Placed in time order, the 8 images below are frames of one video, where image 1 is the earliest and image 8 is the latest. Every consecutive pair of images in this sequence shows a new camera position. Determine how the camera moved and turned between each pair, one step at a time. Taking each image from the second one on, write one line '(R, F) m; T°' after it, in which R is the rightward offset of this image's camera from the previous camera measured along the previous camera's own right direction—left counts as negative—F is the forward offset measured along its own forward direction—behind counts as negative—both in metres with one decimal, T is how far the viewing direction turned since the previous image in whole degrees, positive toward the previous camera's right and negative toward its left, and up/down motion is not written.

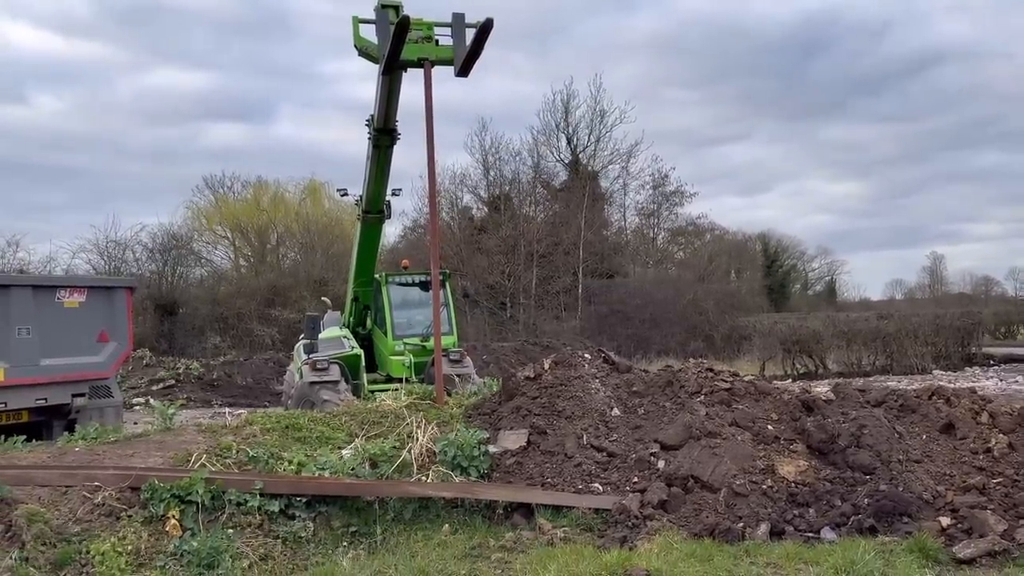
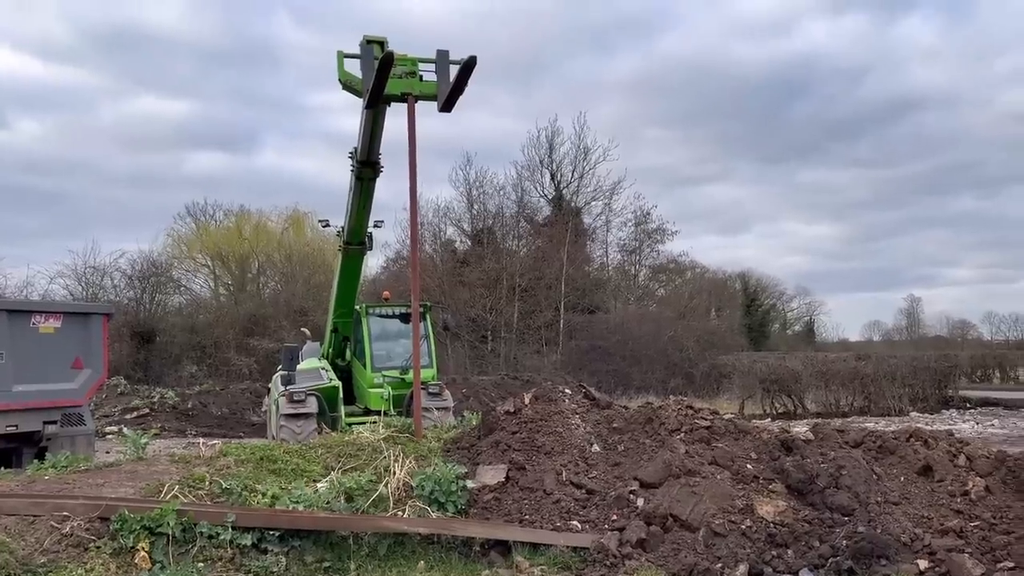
(0.0, 0.0) m; +1°
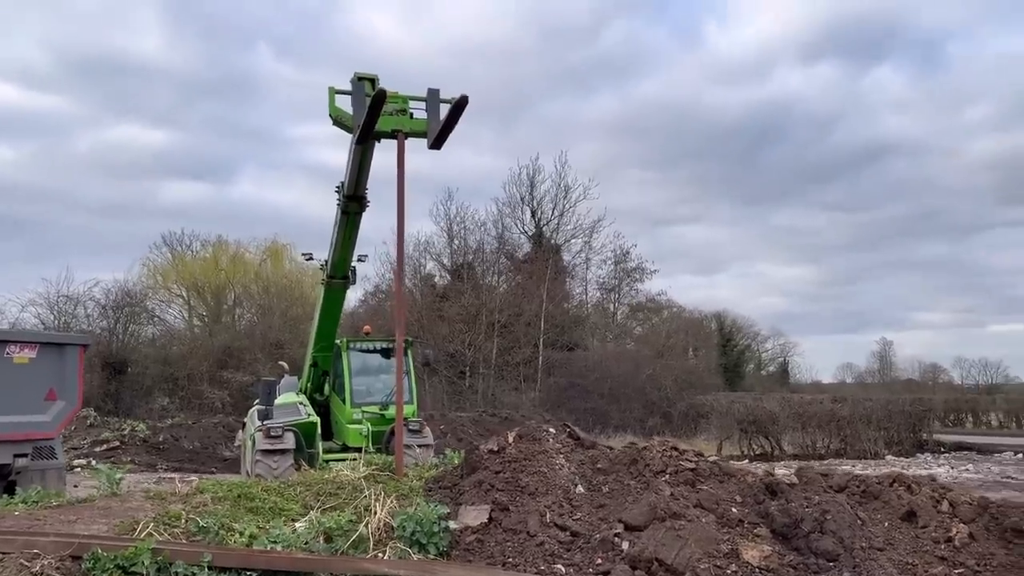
(-0.1, 0.0) m; +2°
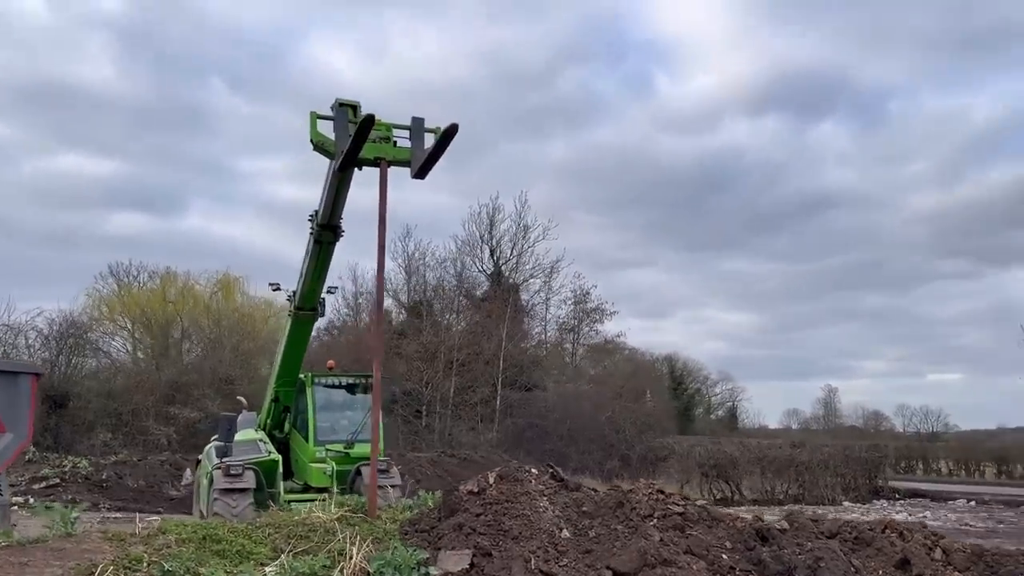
(-0.3, +0.3) m; +3°
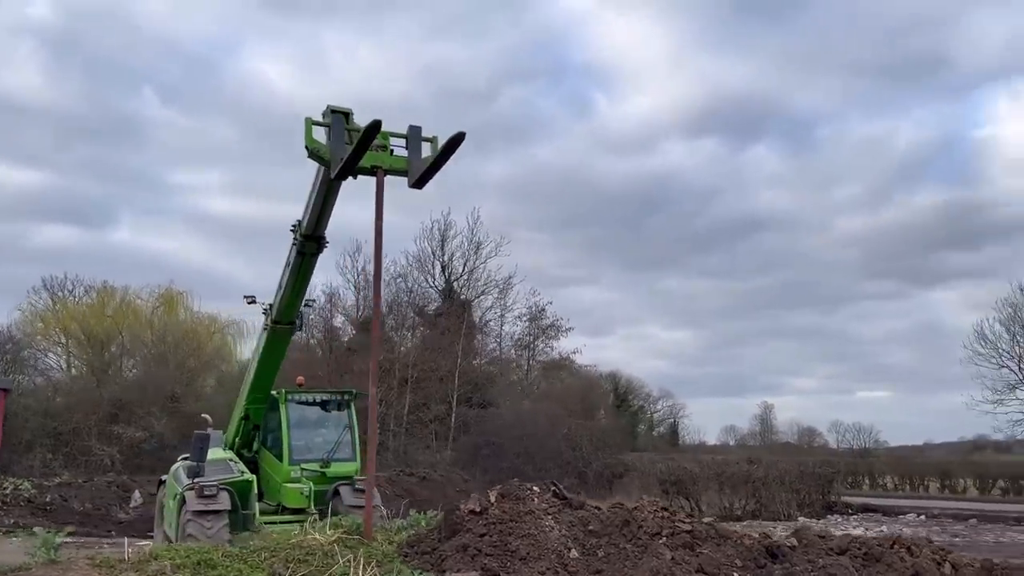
(-0.5, +0.2) m; +4°
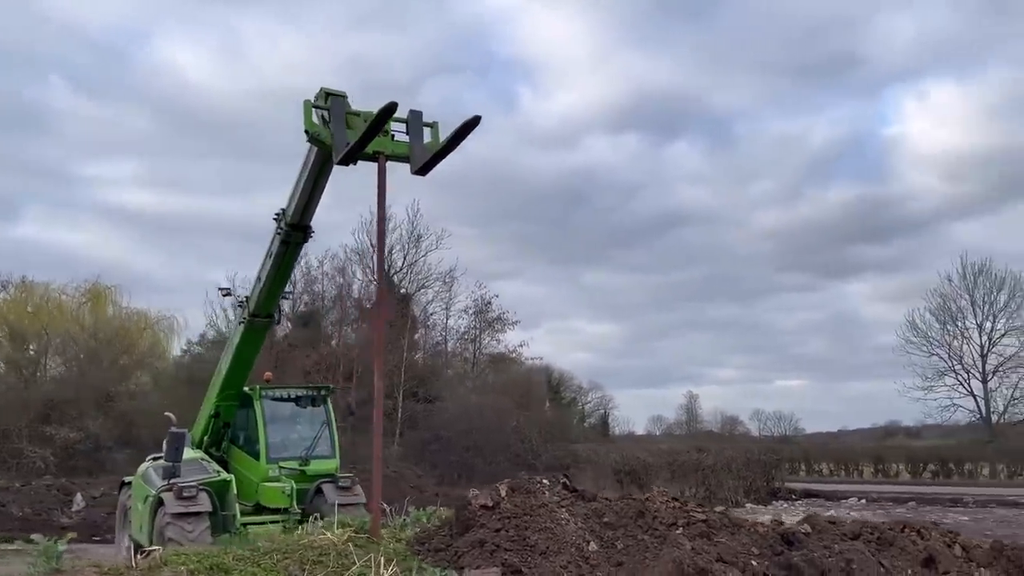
(-0.7, +0.2) m; +5°
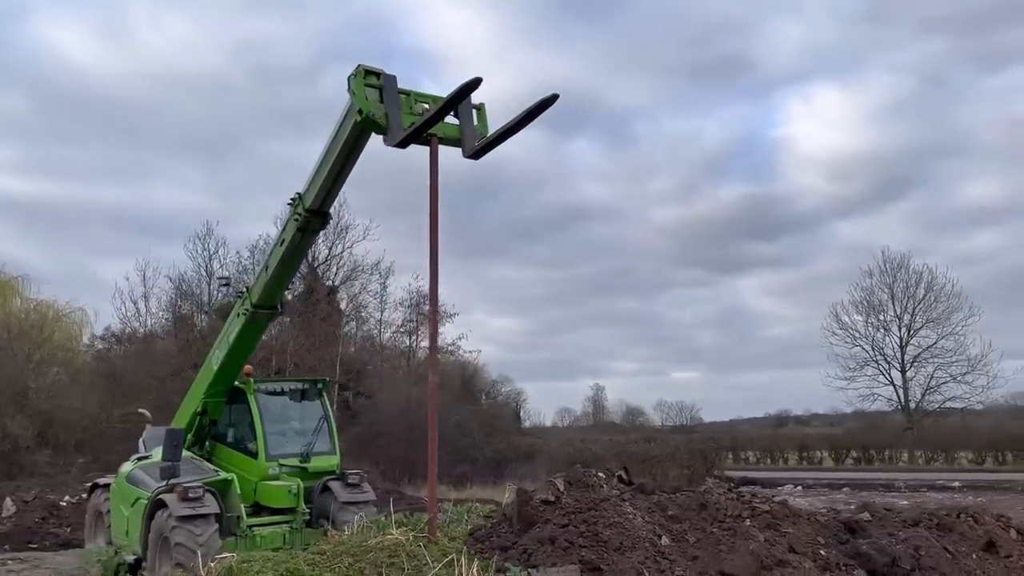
(-1.2, +0.3) m; +6°
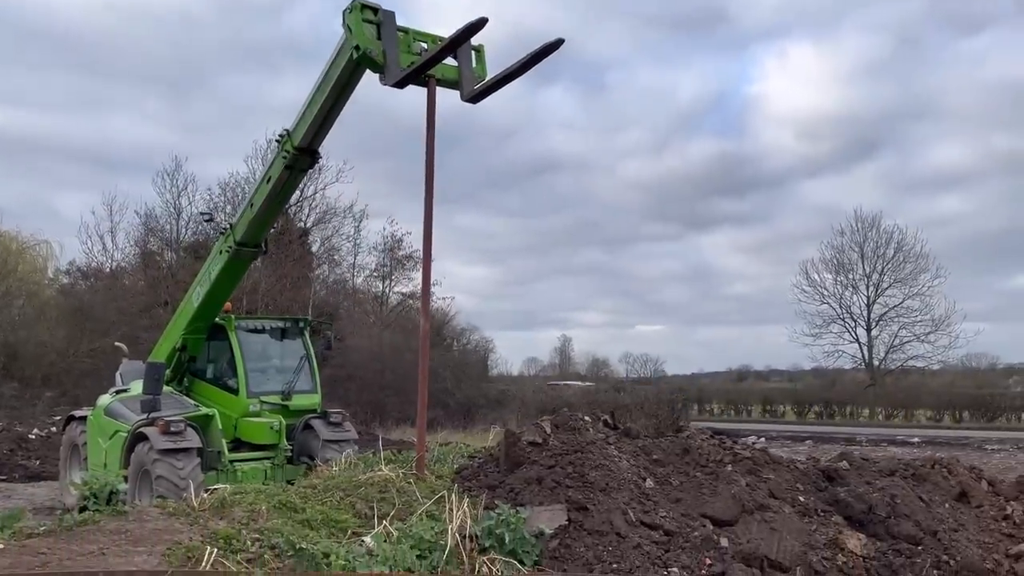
(-0.2, 0.0) m; +2°
